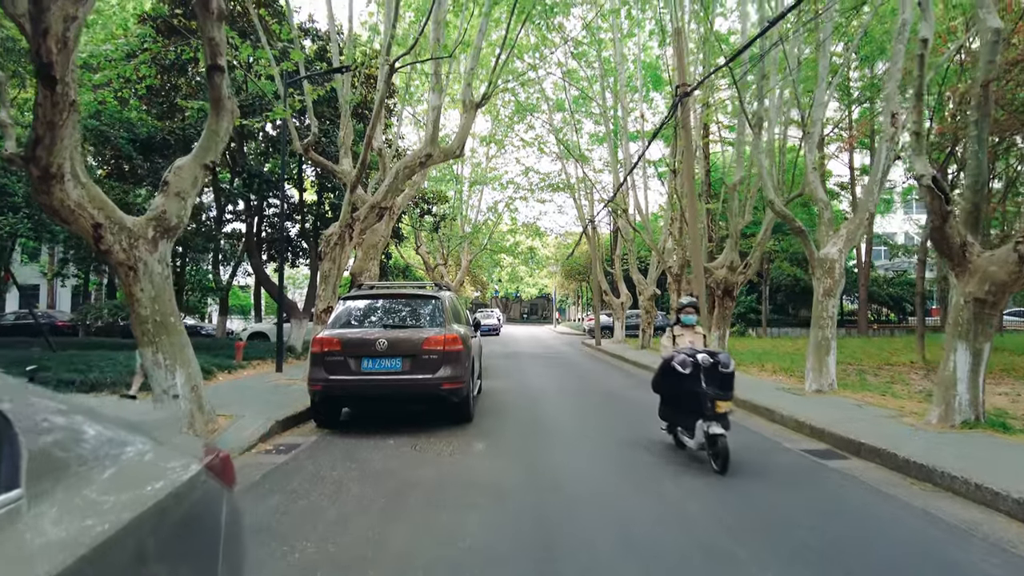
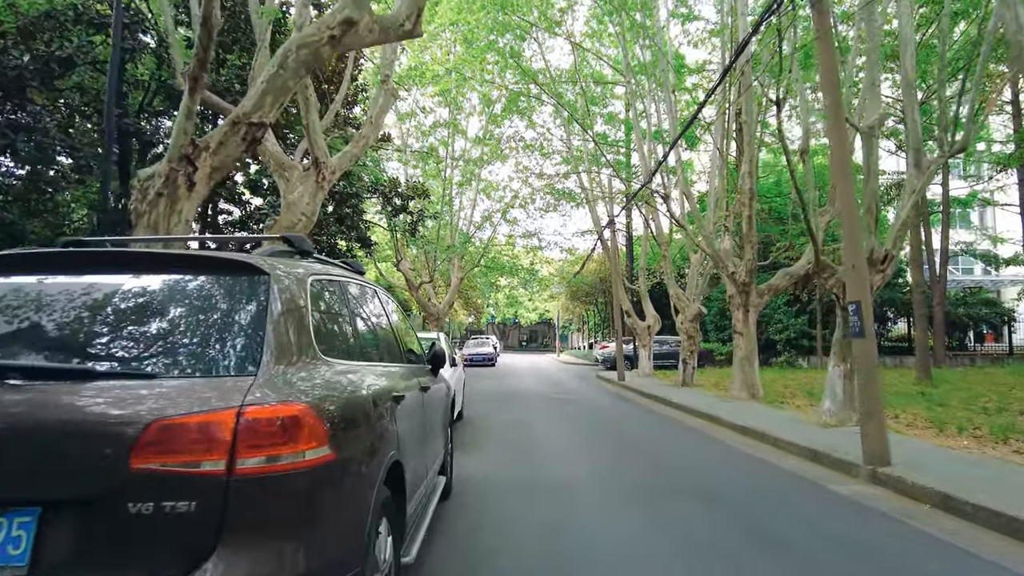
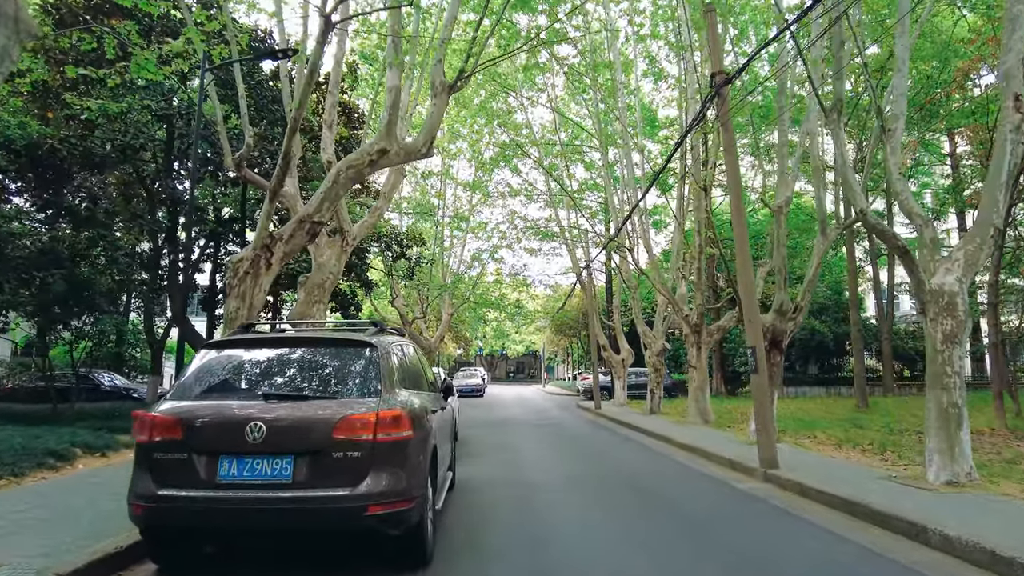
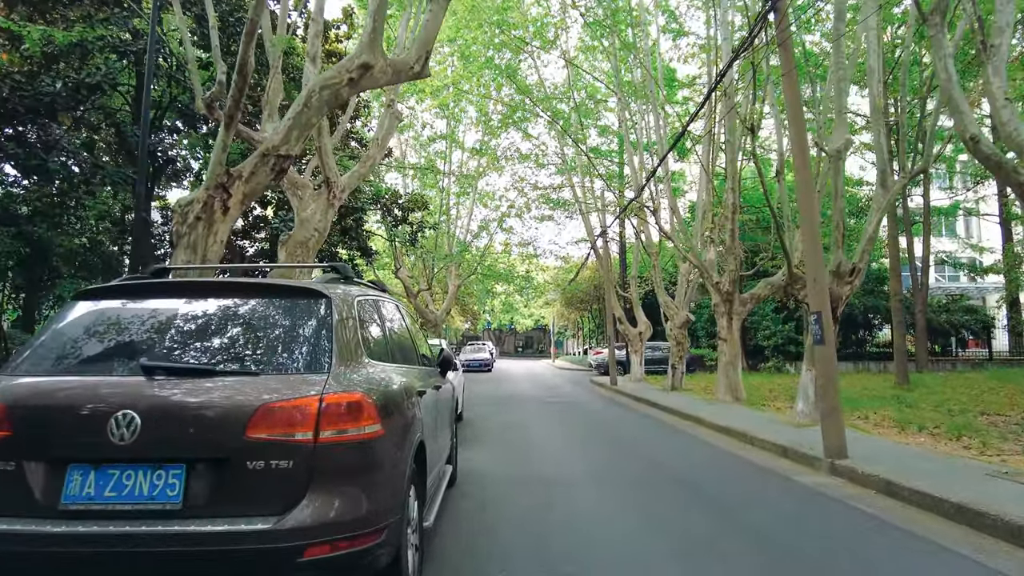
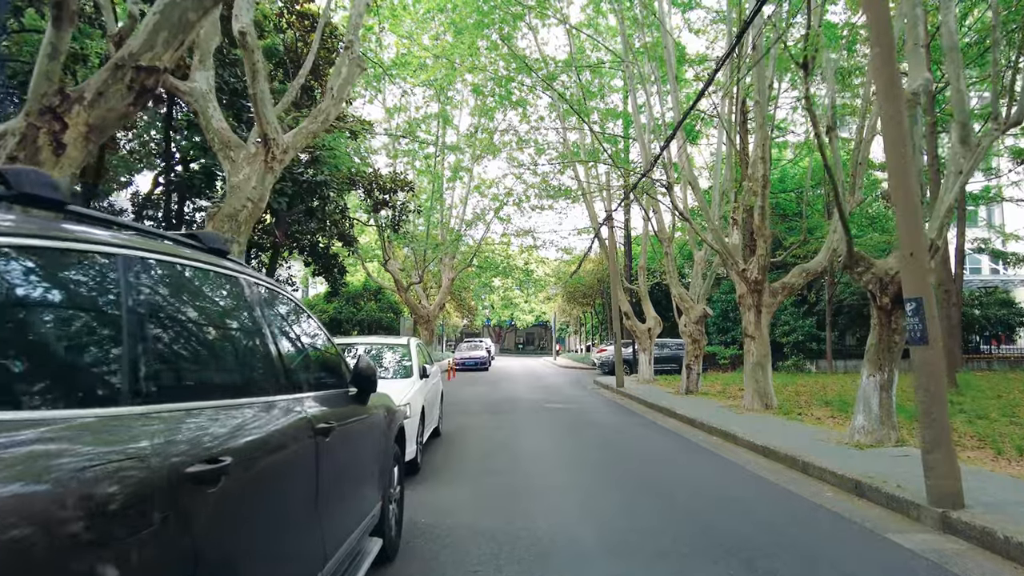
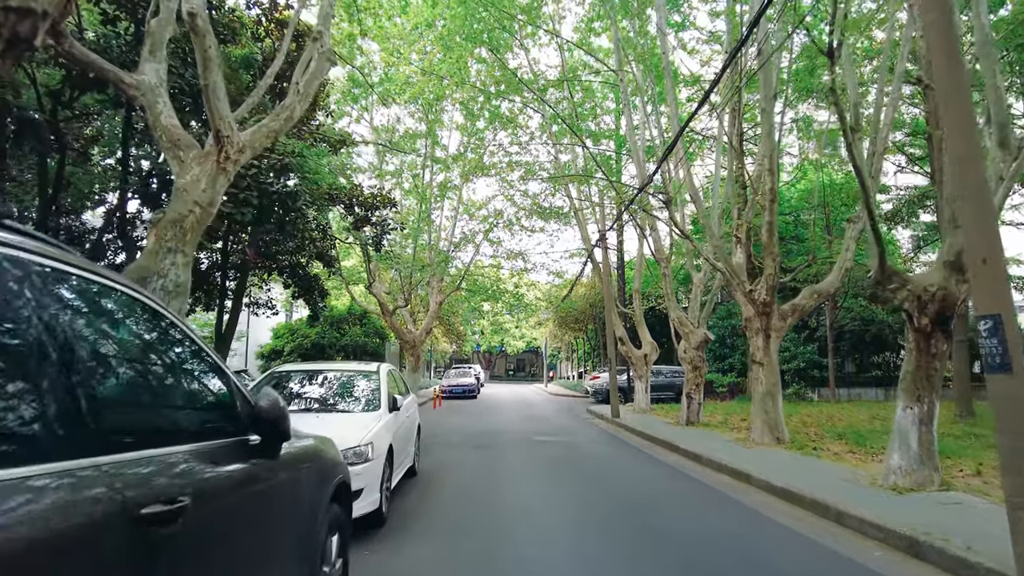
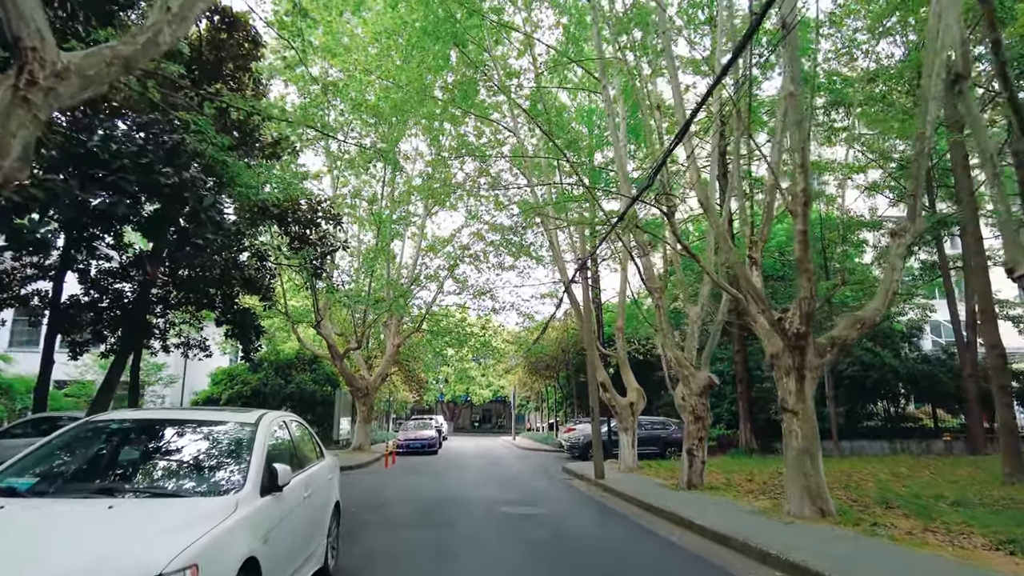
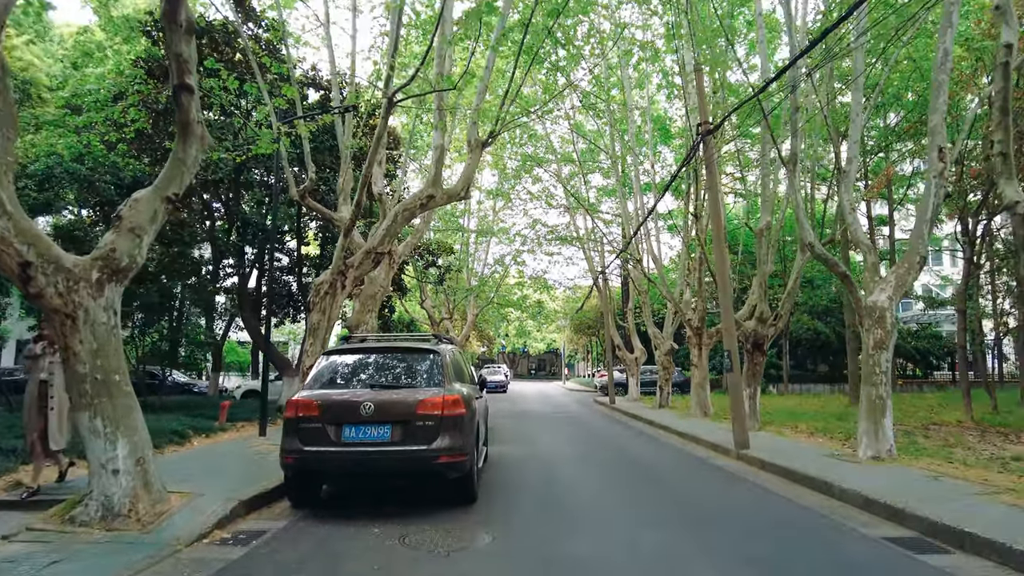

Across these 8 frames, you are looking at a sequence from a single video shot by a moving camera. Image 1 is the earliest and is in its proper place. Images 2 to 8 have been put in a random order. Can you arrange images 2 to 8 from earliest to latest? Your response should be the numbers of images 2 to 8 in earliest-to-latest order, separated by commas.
8, 3, 4, 2, 5, 6, 7
